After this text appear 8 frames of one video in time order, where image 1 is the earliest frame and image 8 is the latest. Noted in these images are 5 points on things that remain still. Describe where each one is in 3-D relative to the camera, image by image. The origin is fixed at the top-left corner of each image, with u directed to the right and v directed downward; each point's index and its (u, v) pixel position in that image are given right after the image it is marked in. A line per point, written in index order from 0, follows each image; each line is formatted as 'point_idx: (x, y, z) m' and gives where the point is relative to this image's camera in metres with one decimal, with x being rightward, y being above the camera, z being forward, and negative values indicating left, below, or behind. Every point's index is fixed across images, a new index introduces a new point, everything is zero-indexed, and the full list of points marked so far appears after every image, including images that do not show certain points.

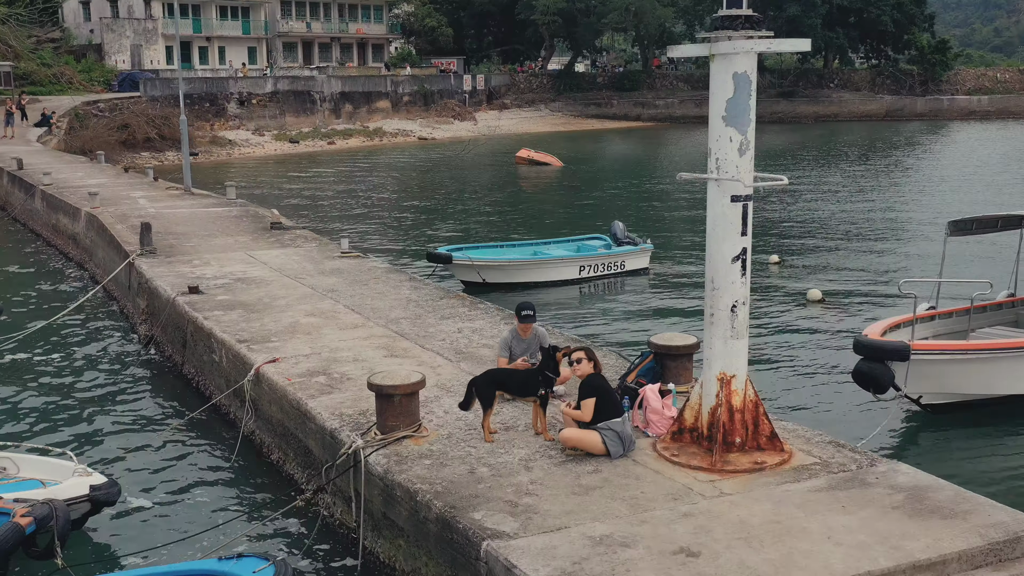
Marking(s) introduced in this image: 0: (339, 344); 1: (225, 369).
0: (-1.0, -0.3, +9.6) m
1: (-1.7, -0.4, +9.8) m
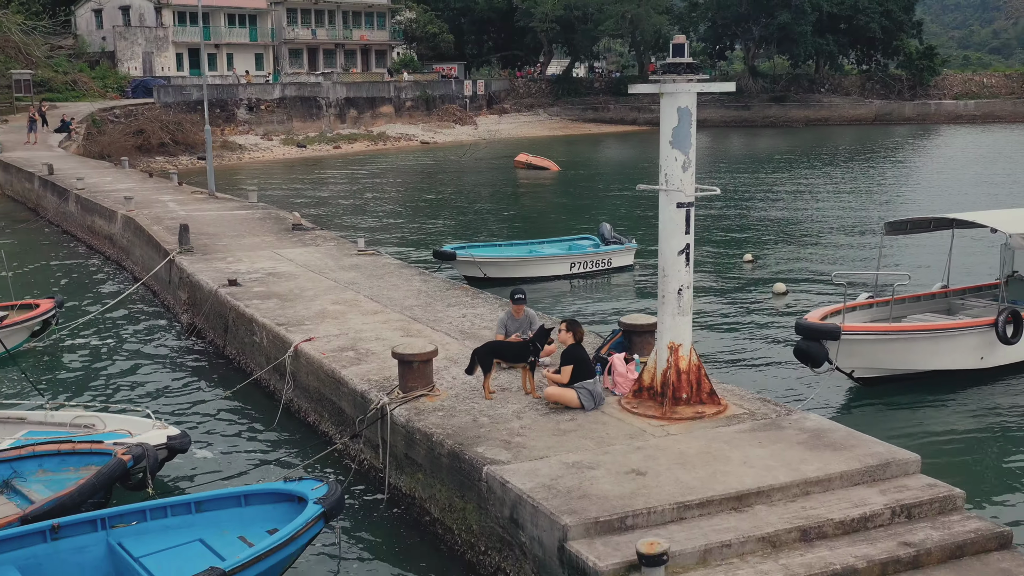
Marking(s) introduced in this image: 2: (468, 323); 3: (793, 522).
0: (-1.0, -0.3, +11.3) m
1: (-1.7, -0.4, +11.6) m
2: (-0.3, -0.2, +11.6) m
3: (+1.1, -0.9, +6.7) m
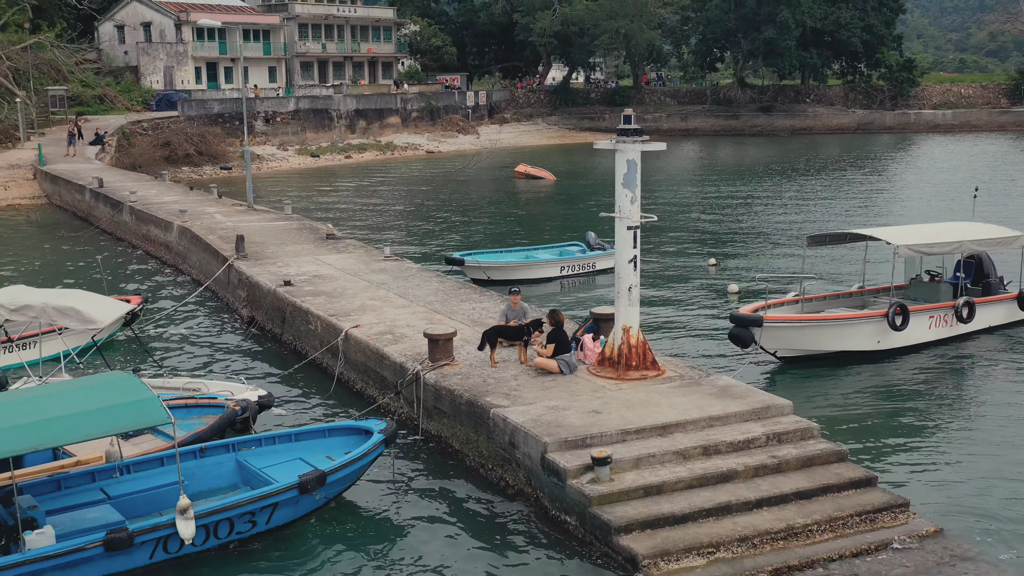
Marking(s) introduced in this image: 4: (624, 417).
0: (-1.0, -0.3, +14.6) m
1: (-1.7, -0.4, +14.9) m
2: (-0.3, -0.2, +14.9) m
3: (+1.1, -0.9, +10.0) m
4: (+0.7, -0.8, +10.3) m
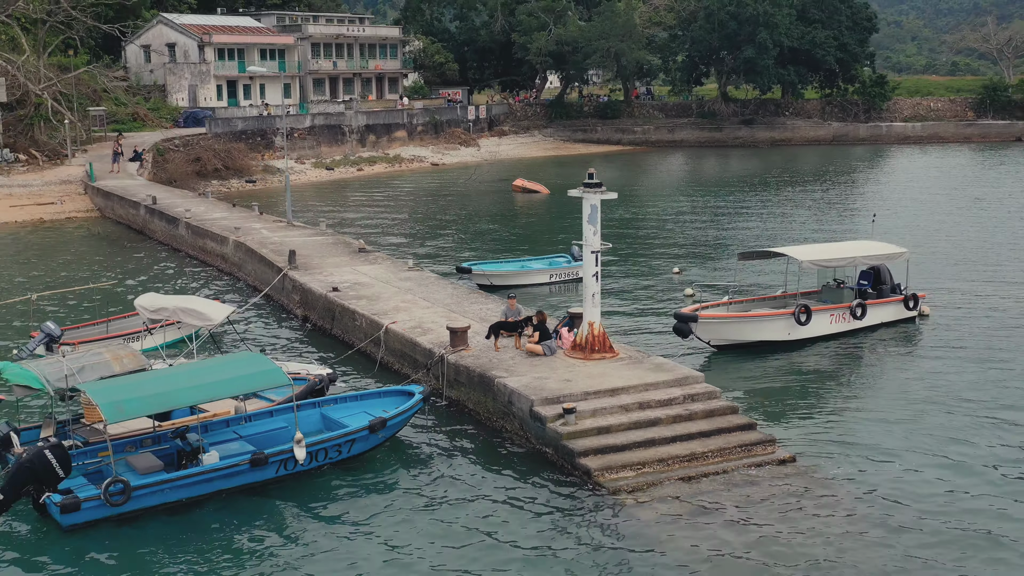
0: (-1.0, -0.3, +19.4) m
1: (-1.7, -0.5, +19.6) m
2: (-0.3, -0.3, +19.6) m
3: (+1.1, -1.0, +14.7) m
4: (+0.7, -0.9, +15.0) m
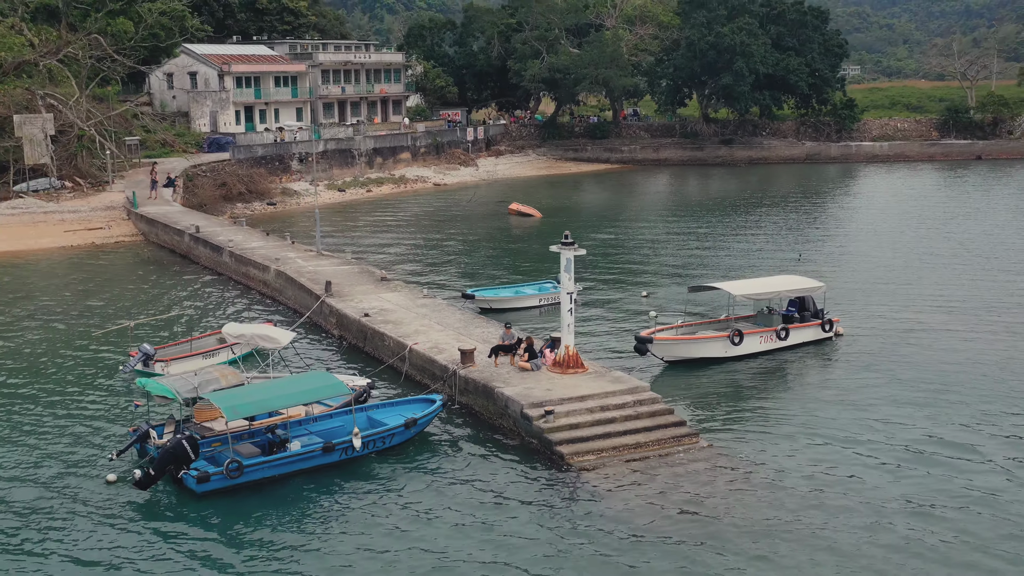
0: (-1.1, -0.7, +24.8) m
1: (-1.8, -0.9, +25.0) m
2: (-0.4, -0.7, +25.0) m
3: (+1.0, -1.4, +20.1) m
4: (+0.6, -1.3, +20.4) m
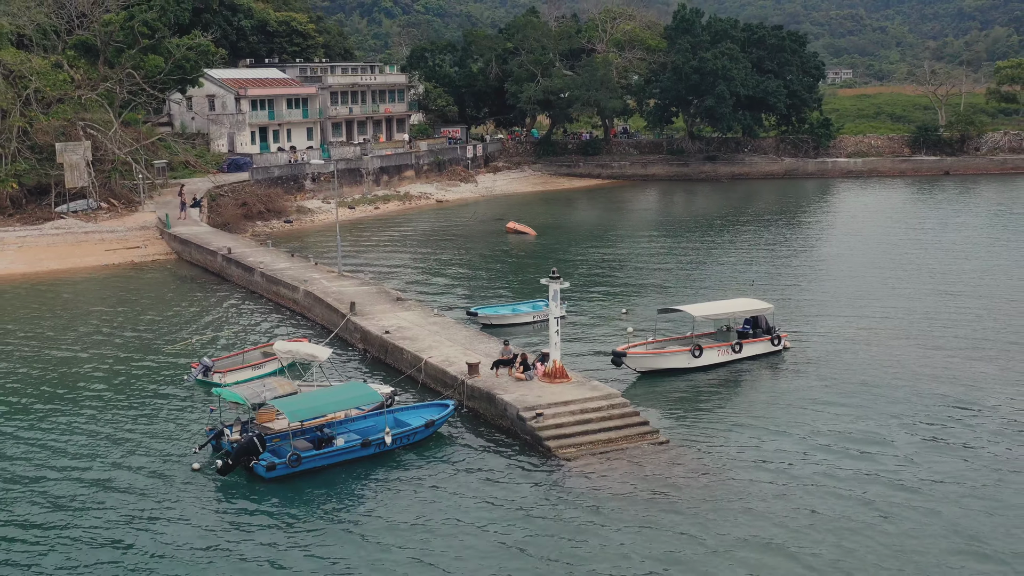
0: (-1.1, -1.1, +29.8) m
1: (-1.8, -1.3, +30.0) m
2: (-0.4, -1.1, +30.0) m
3: (+1.0, -1.8, +25.1) m
4: (+0.6, -1.7, +25.4) m
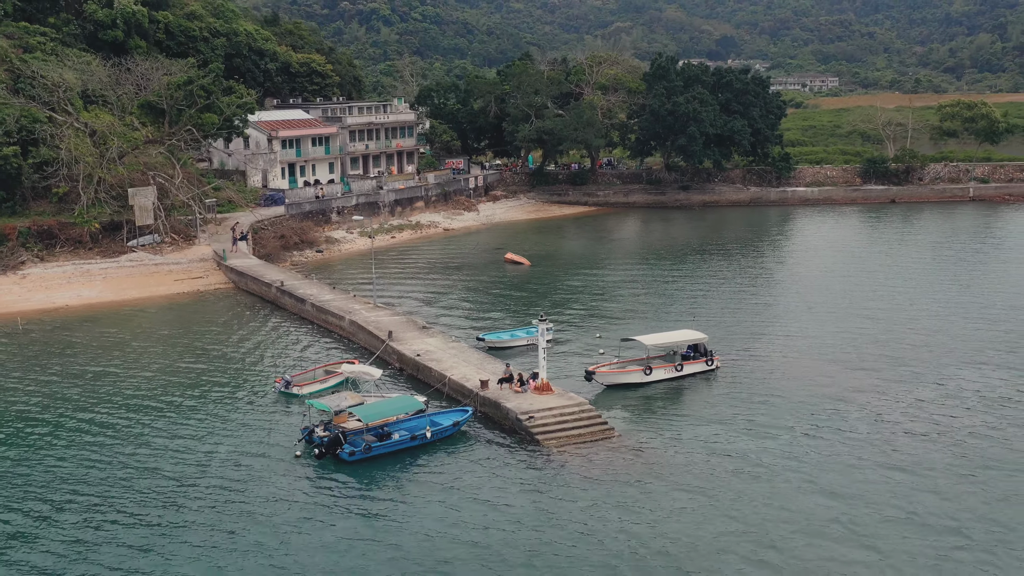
0: (-1.1, -2.0, +40.6) m
1: (-1.8, -2.1, +40.8) m
2: (-0.4, -2.0, +40.8) m
3: (+1.0, -2.7, +35.9) m
4: (+0.6, -2.5, +36.3) m
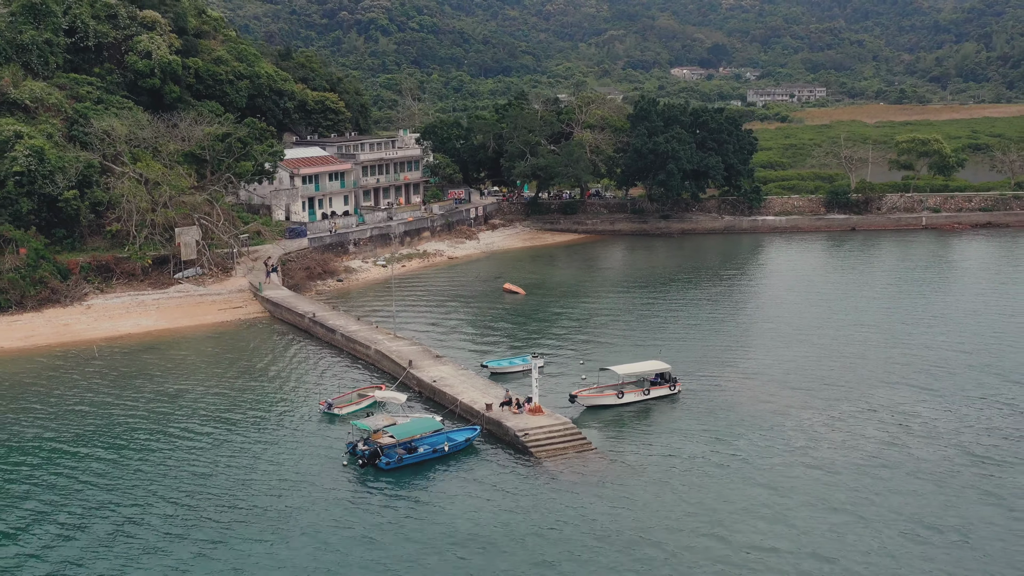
0: (-1.2, -3.2, +50.4) m
1: (-1.9, -3.4, +50.6) m
2: (-0.5, -3.2, +50.6) m
3: (+1.0, -3.9, +45.7) m
4: (+0.6, -3.8, +46.0) m
